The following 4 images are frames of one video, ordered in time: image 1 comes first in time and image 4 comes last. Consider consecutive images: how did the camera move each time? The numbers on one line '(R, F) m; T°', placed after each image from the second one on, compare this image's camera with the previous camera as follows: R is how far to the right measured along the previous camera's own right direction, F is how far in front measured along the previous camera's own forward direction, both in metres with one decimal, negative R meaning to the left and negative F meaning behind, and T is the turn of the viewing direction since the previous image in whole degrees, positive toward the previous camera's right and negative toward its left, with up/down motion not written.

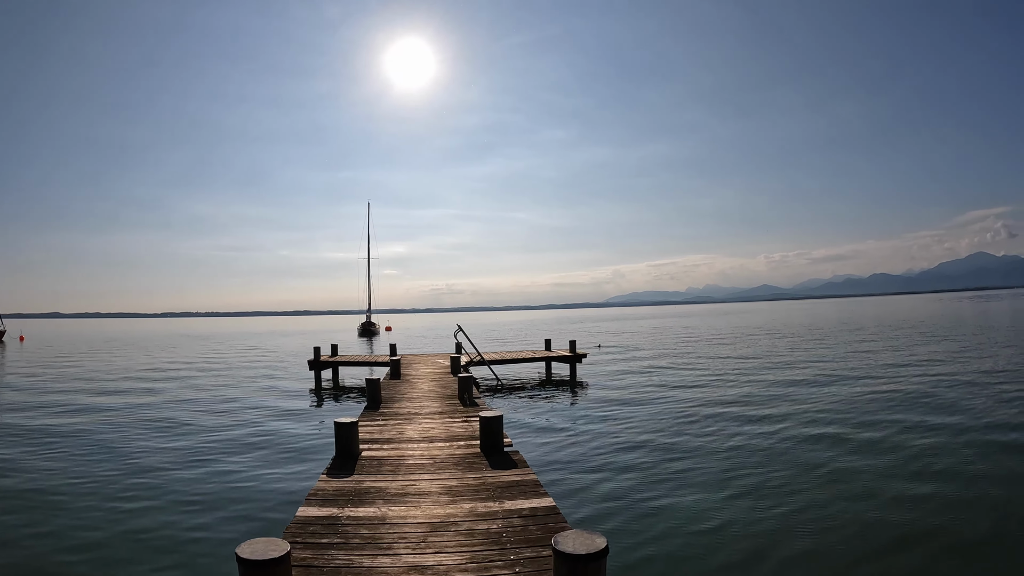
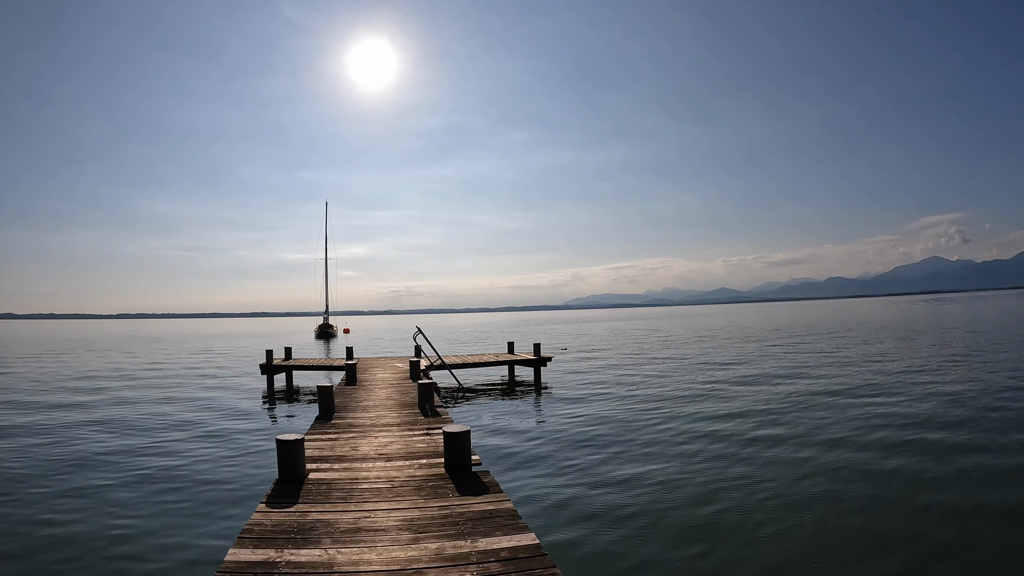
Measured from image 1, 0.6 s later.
(-0.1, +0.6) m; +4°
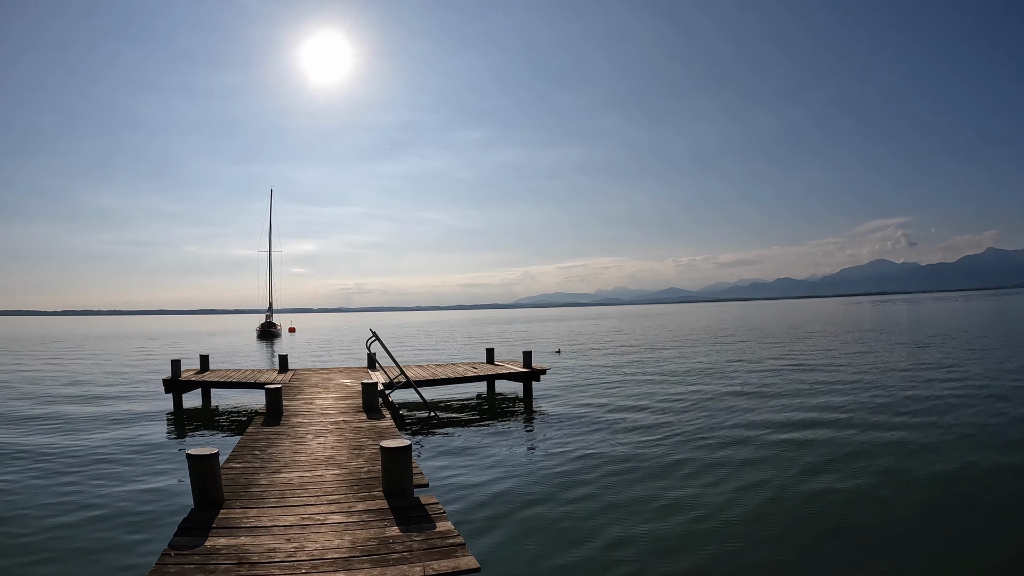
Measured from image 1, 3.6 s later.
(-0.8, +3.4) m; +5°
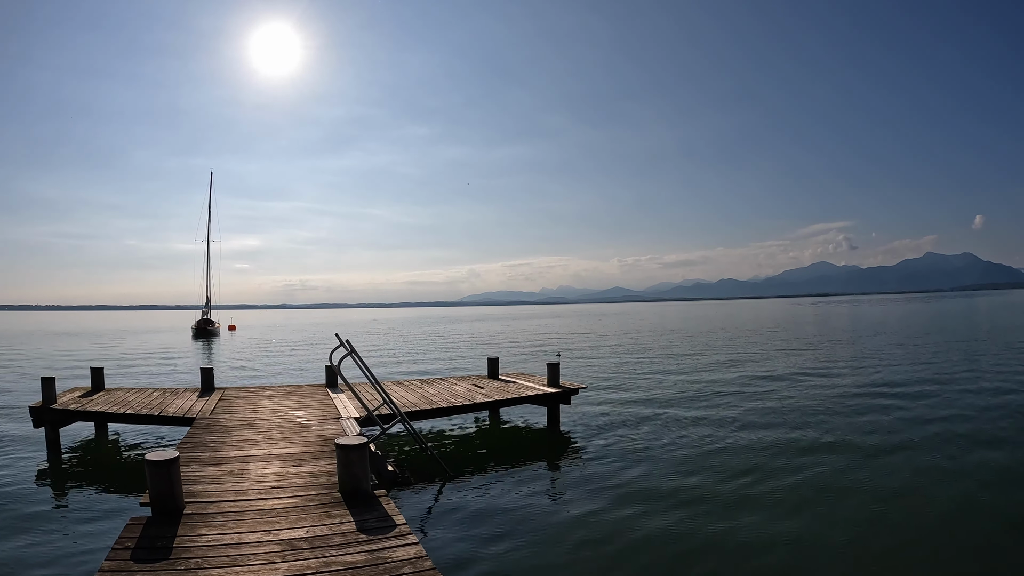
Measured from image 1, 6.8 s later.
(-1.2, +3.4) m; +5°
